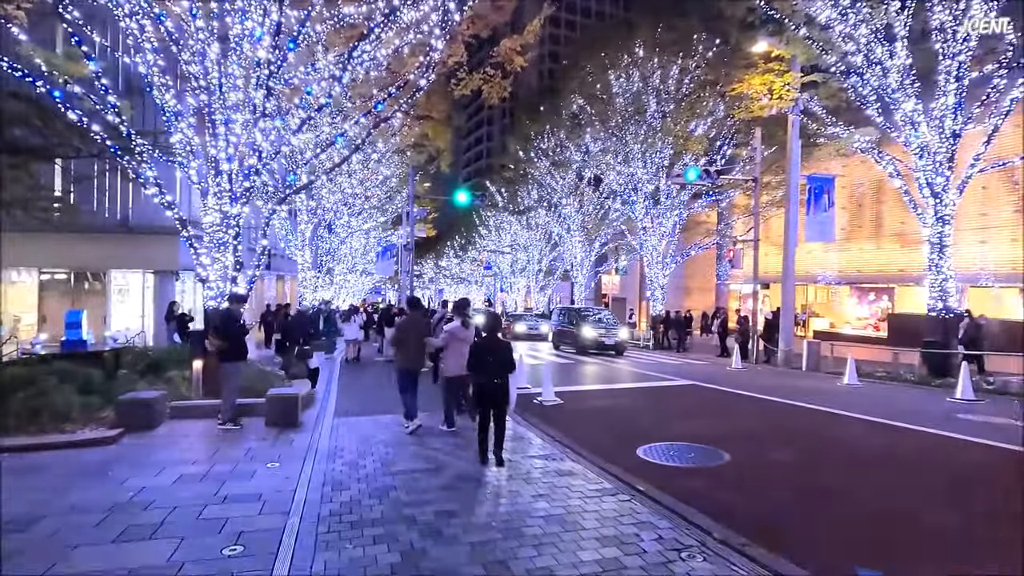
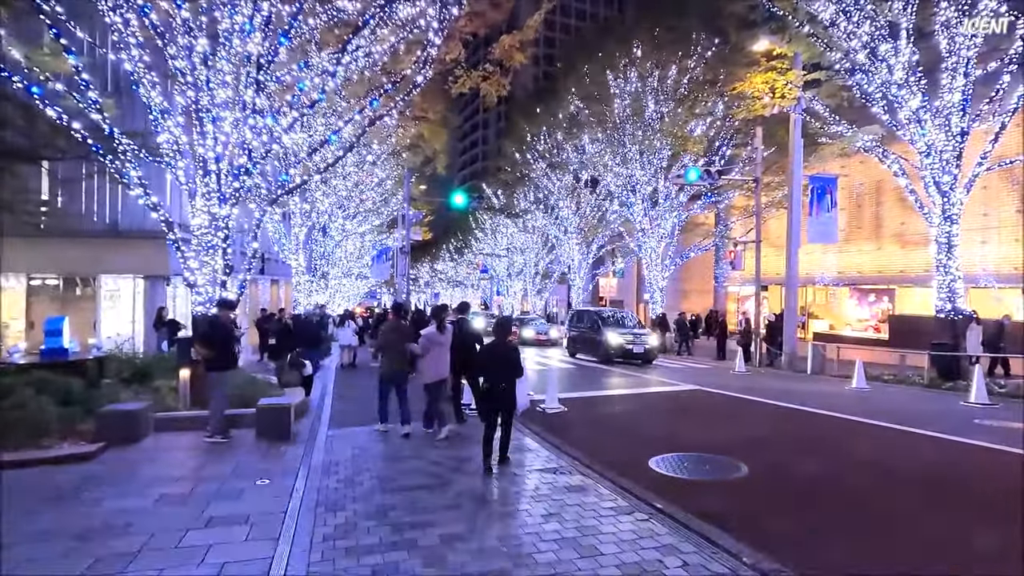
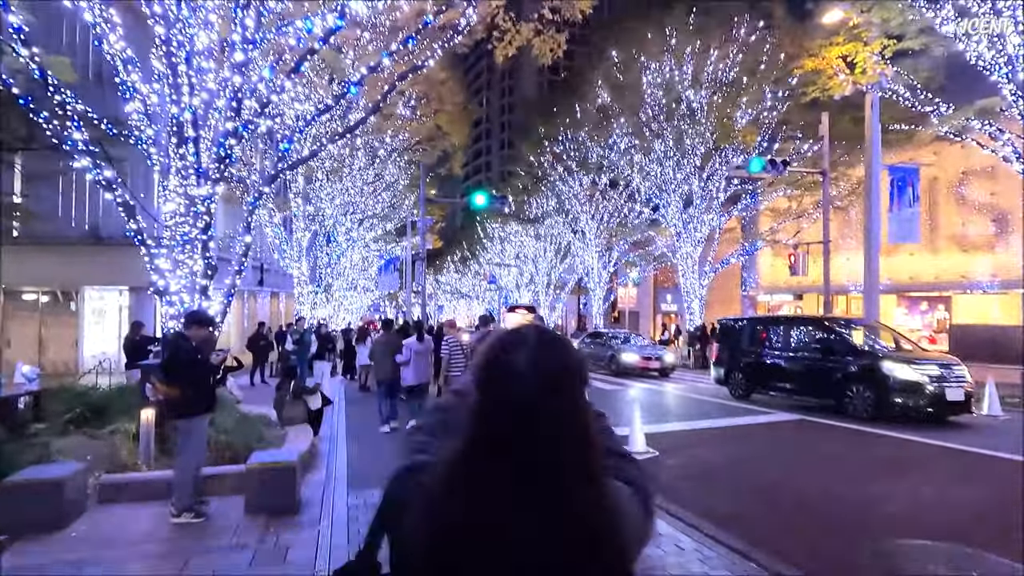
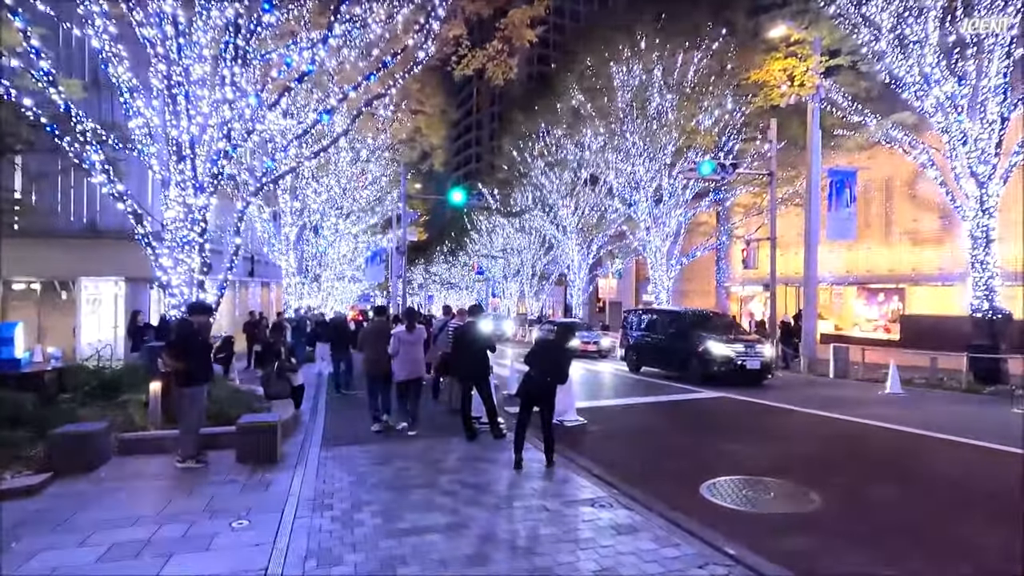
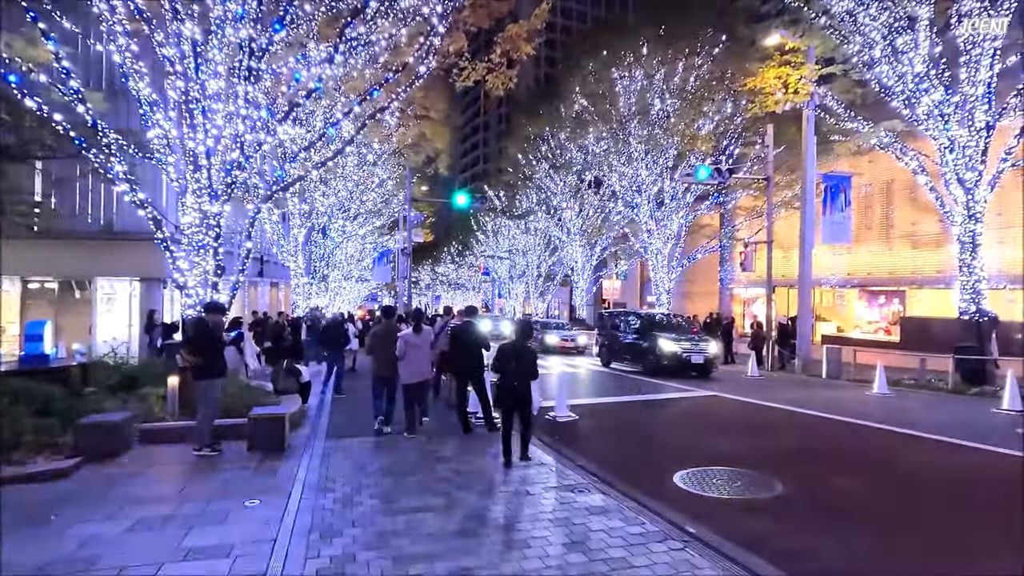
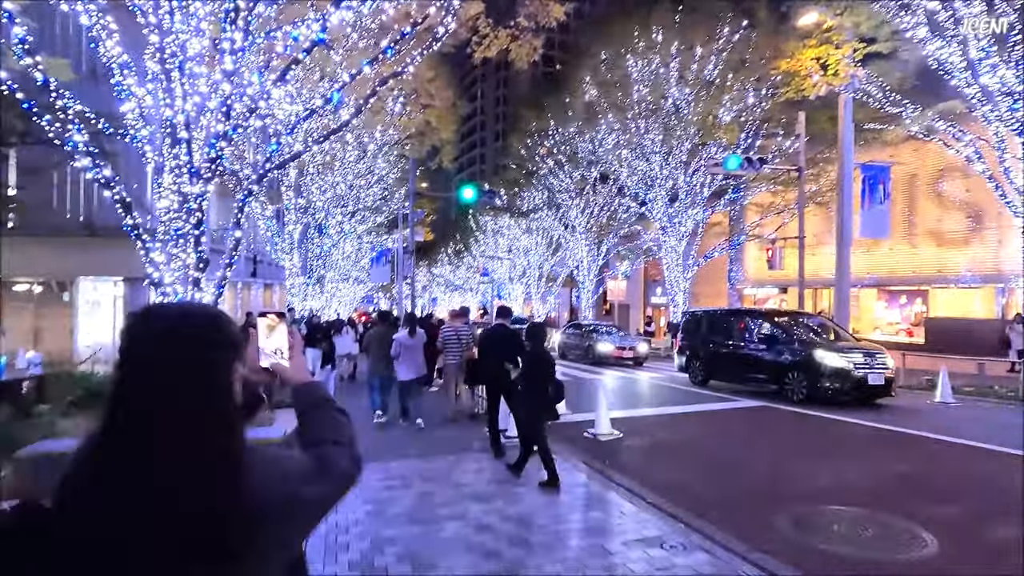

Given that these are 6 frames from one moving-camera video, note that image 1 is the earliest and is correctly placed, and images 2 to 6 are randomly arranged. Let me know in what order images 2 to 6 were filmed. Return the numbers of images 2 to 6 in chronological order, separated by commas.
2, 5, 4, 6, 3
